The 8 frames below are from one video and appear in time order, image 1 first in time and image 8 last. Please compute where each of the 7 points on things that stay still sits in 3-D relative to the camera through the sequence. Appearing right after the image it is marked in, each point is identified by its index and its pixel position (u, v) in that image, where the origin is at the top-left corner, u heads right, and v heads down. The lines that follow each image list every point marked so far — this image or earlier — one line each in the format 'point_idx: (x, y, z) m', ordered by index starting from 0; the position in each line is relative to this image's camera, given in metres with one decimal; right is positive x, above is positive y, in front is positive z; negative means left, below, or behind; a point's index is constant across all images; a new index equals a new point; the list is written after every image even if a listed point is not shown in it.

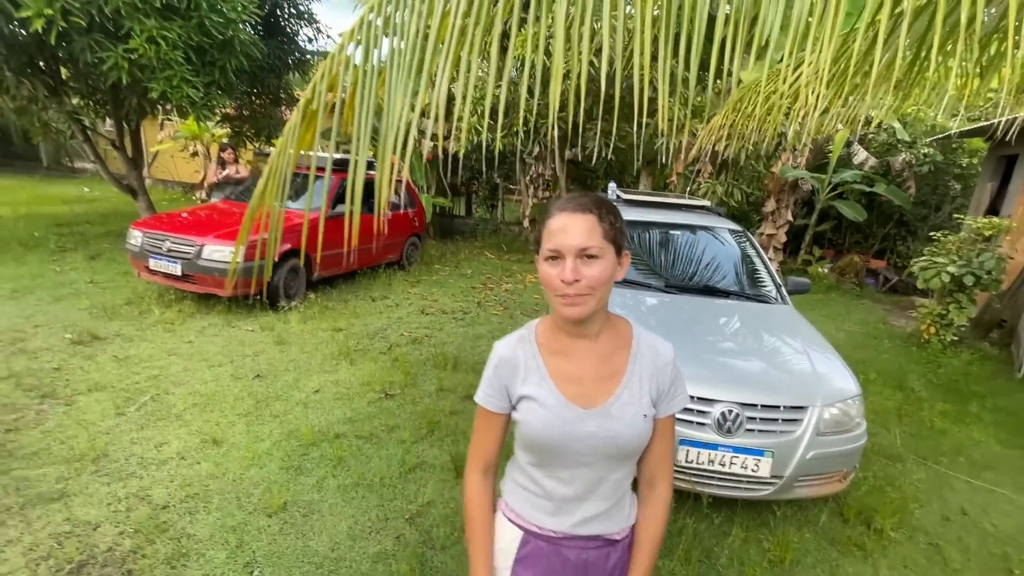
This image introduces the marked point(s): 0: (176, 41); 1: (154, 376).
0: (-5.2, +3.9, +7.5) m
1: (-3.1, -0.8, +4.2) m
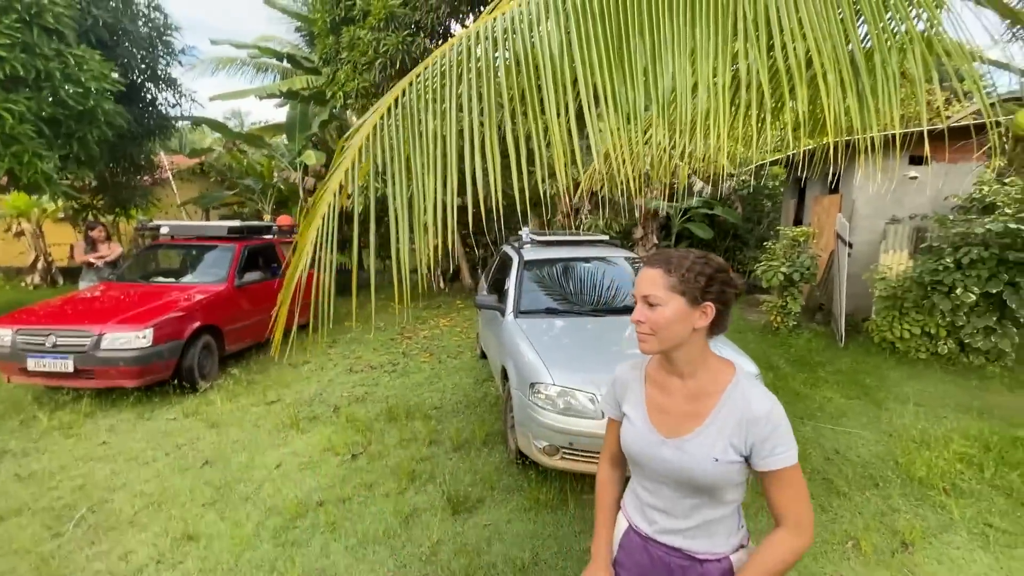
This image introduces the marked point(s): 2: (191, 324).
0: (-6.8, +2.4, +6.7) m
1: (-3.4, -1.6, +3.8) m
2: (-3.8, -0.4, +5.7) m
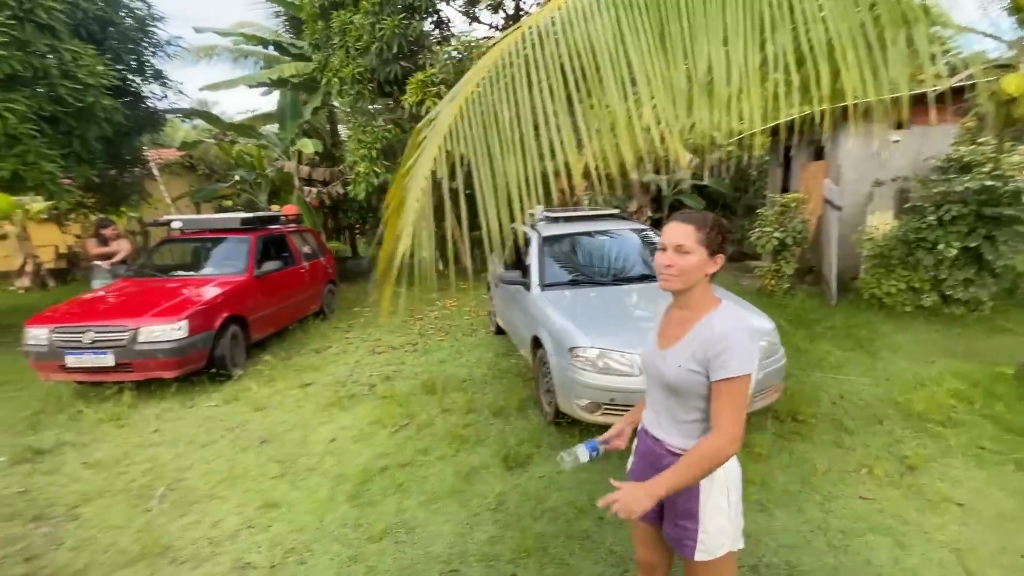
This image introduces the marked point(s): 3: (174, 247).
0: (-6.7, +2.4, +6.7) m
1: (-3.0, -1.5, +4.0) m
2: (-3.6, -0.3, +5.8) m
3: (-5.1, +0.6, +7.2) m
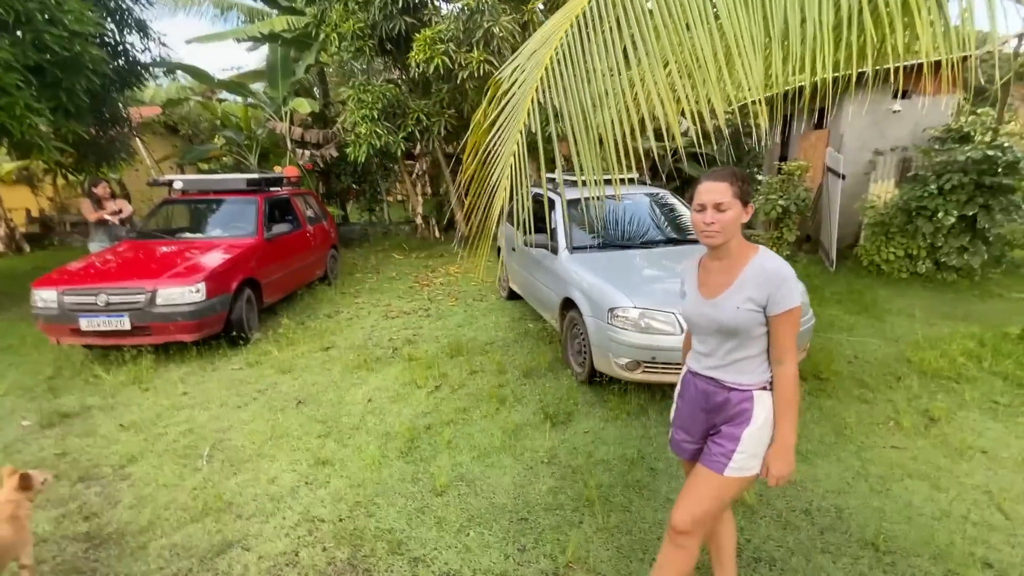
0: (-6.5, +2.9, +6.2) m
1: (-2.6, -1.2, +3.9) m
2: (-3.3, +0.1, +5.7) m
3: (-4.9, +1.2, +7.0) m
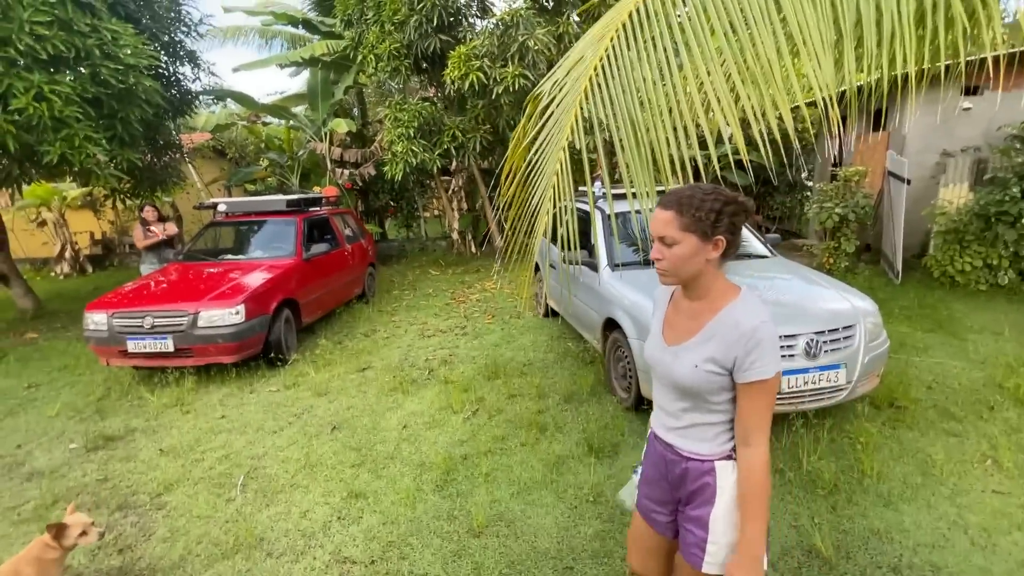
0: (-6.0, +2.6, +6.5) m
1: (-2.3, -1.4, +3.9) m
2: (-2.9, -0.1, +5.7) m
3: (-4.3, +0.9, +7.1) m
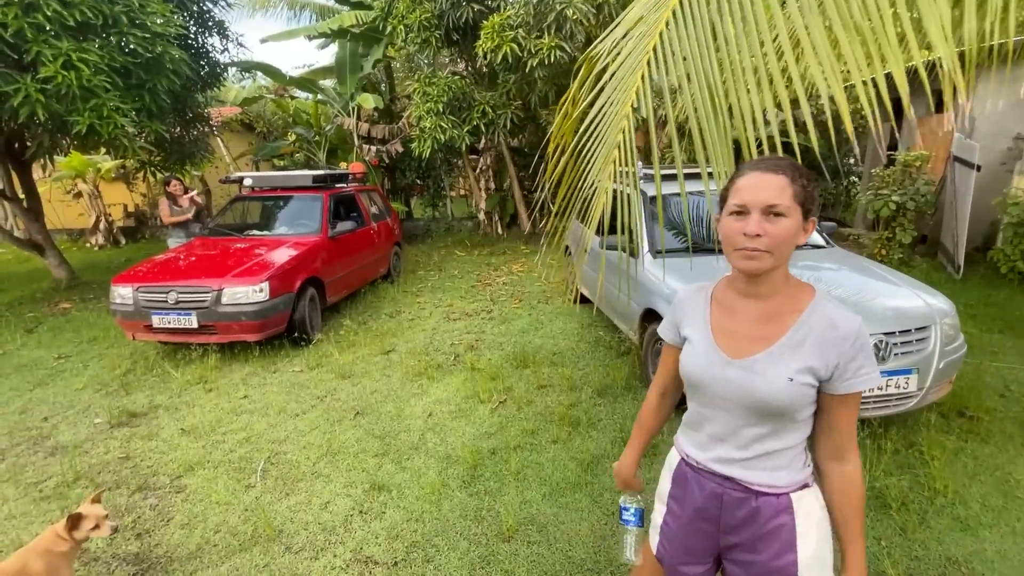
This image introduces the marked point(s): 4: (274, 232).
0: (-5.5, +3.0, +6.4) m
1: (-2.1, -1.2, +3.8) m
2: (-2.5, +0.1, +5.6) m
3: (-3.9, +1.2, +7.0) m
4: (-3.3, +0.8, +6.6) m
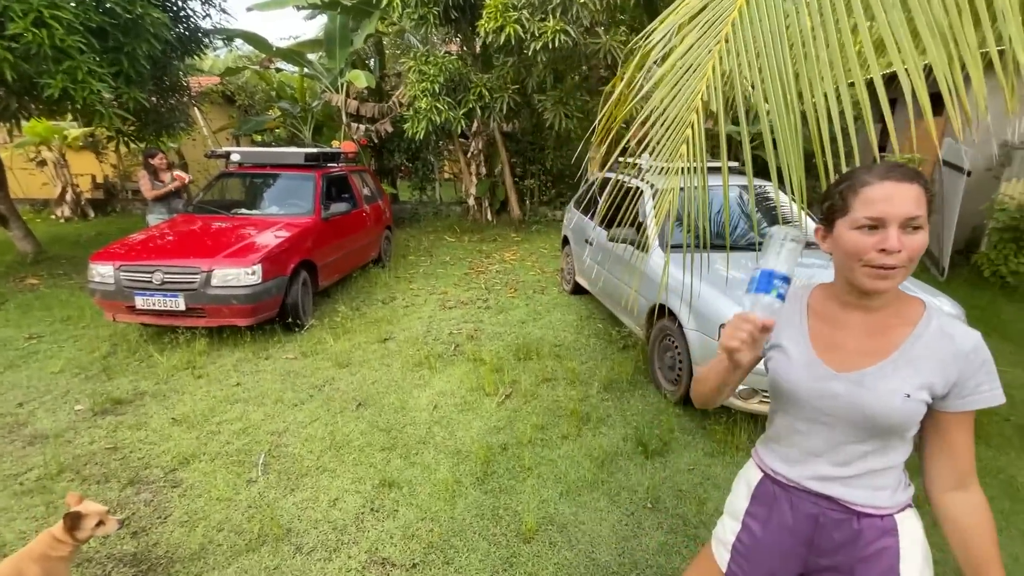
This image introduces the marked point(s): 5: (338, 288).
0: (-5.5, +3.3, +6.0) m
1: (-2.0, -1.1, +3.6) m
2: (-2.5, +0.3, +5.4) m
3: (-3.9, +1.5, +6.7) m
4: (-3.3, +1.0, +6.3) m
5: (-2.6, 0.0, +7.1) m
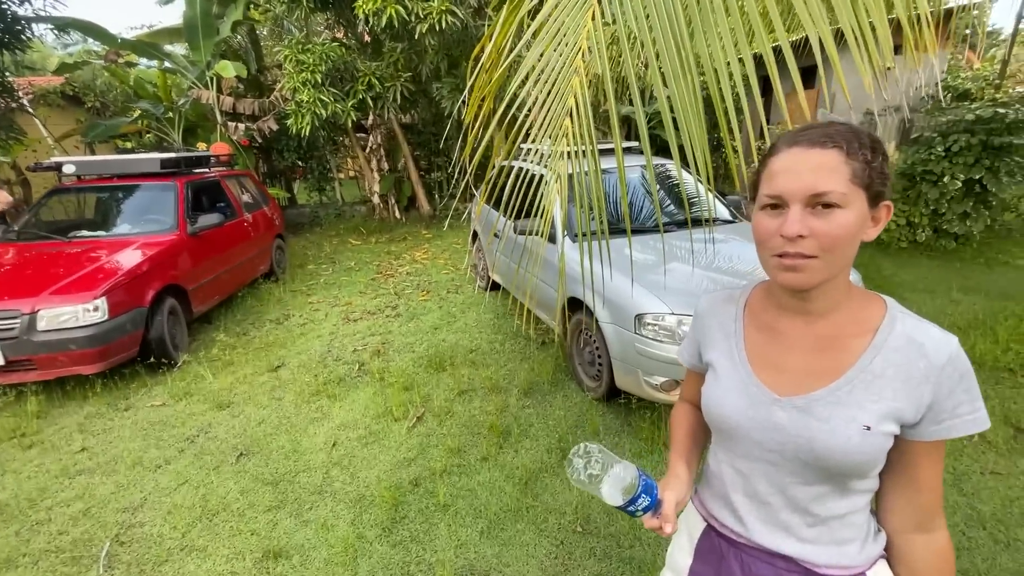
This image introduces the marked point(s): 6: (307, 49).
0: (-6.7, +2.7, +4.6) m
1: (-2.6, -1.3, +2.9) m
2: (-3.4, 0.0, +4.5) m
3: (-5.1, +1.1, +5.6) m
4: (-4.4, +0.6, +5.3) m
5: (-3.8, -0.3, +6.2) m
6: (-3.5, +4.0, +8.1) m
